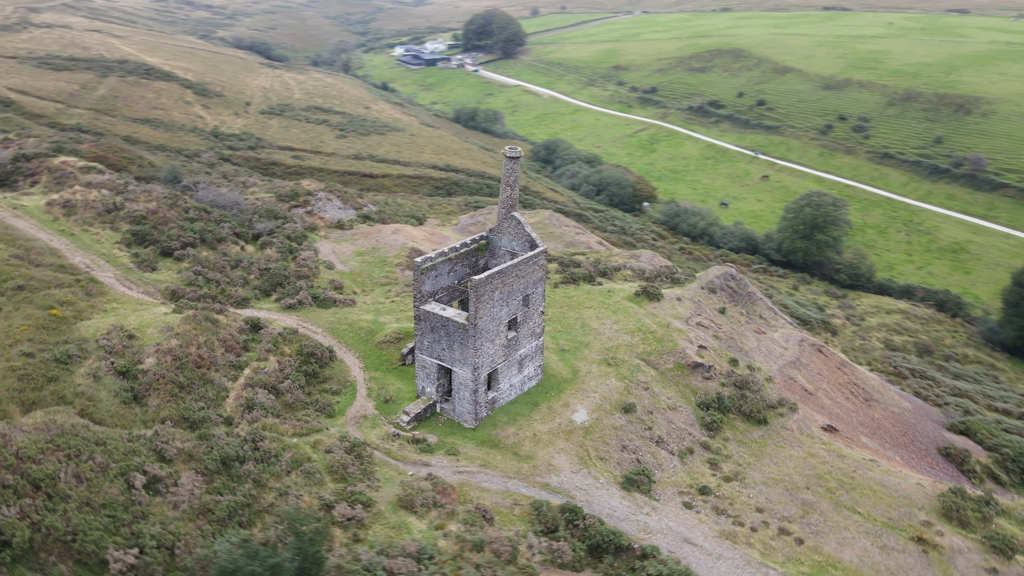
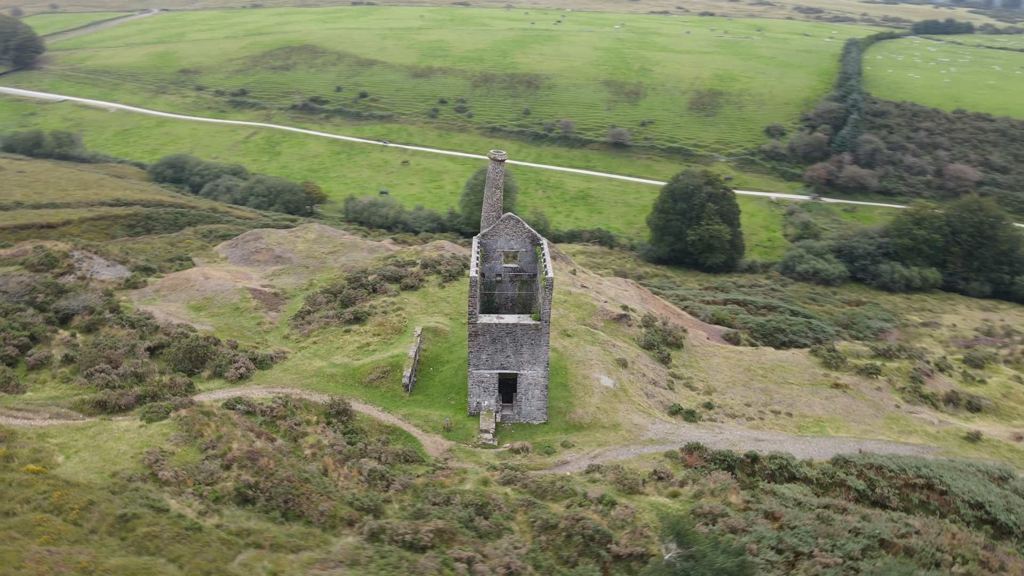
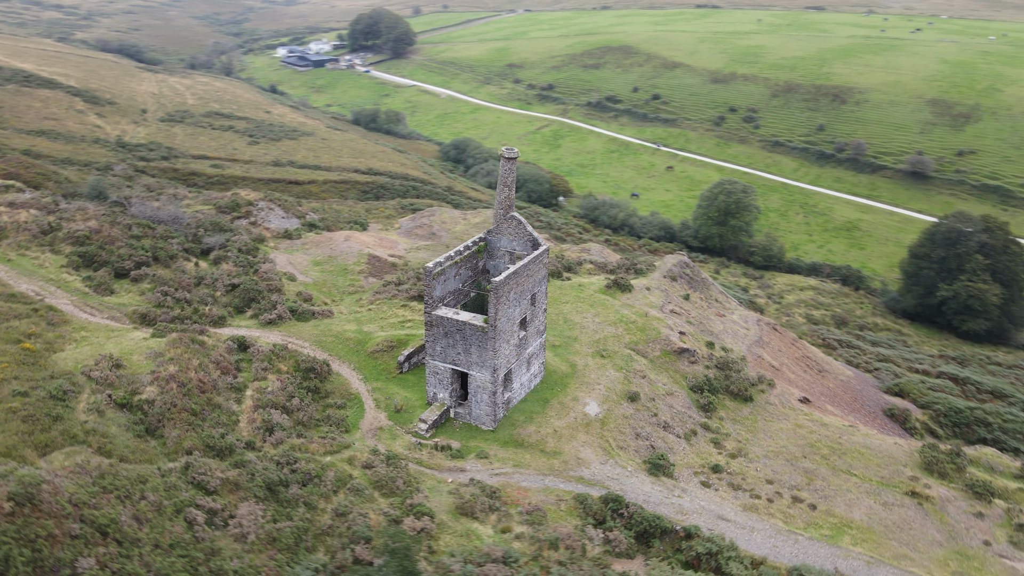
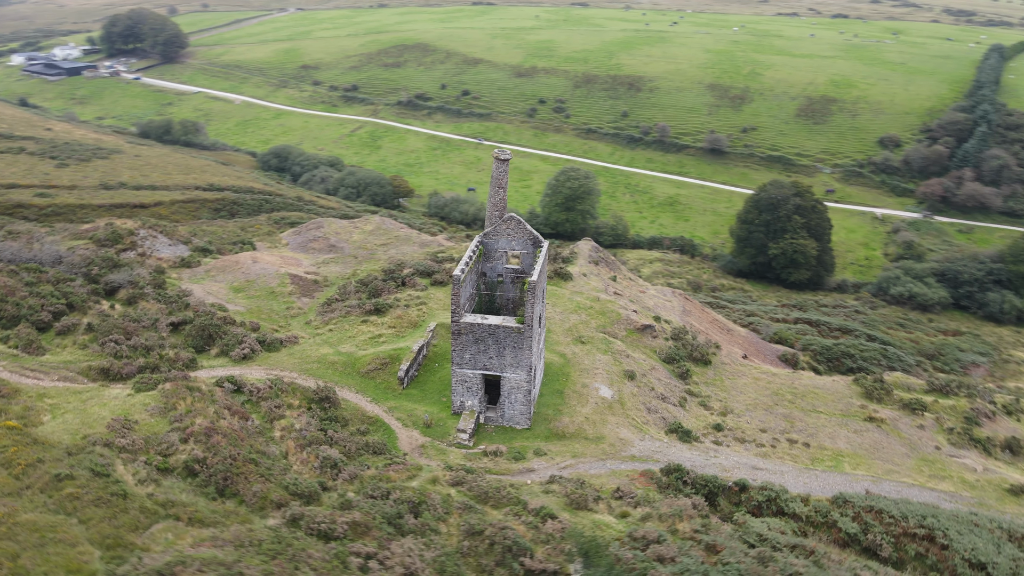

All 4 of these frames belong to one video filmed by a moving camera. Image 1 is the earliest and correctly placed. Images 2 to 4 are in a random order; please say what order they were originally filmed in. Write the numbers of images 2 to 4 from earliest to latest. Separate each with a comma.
3, 4, 2
